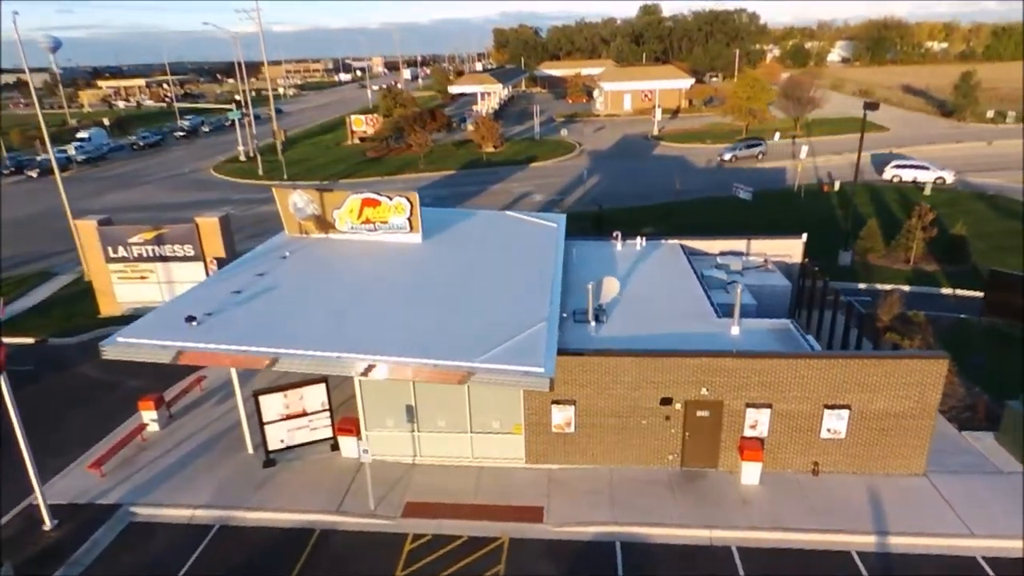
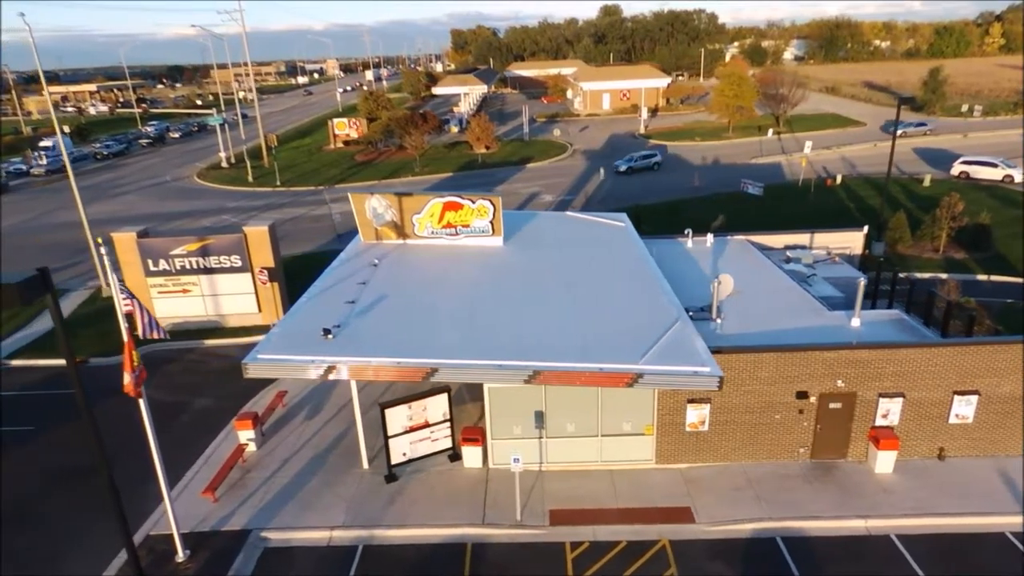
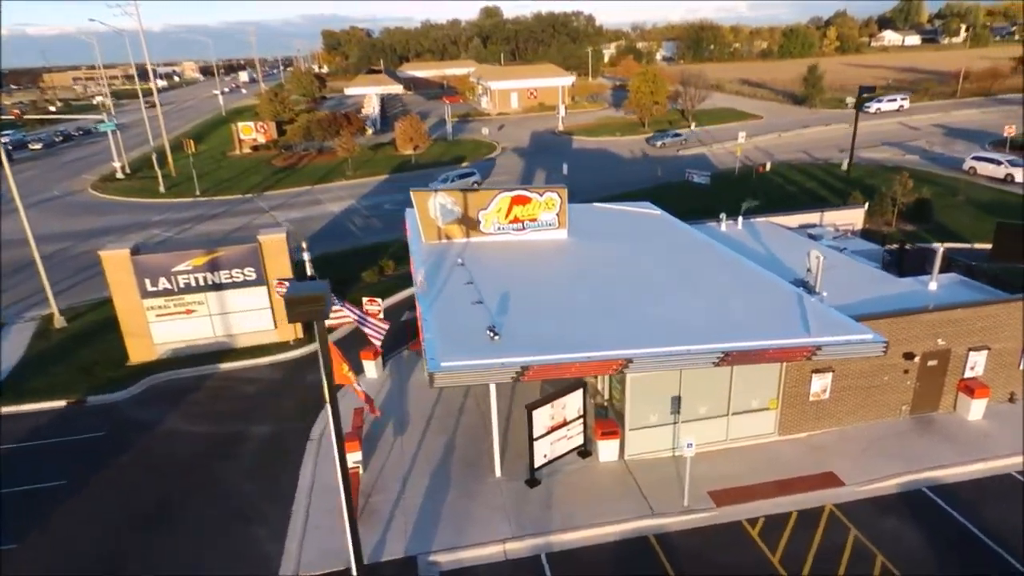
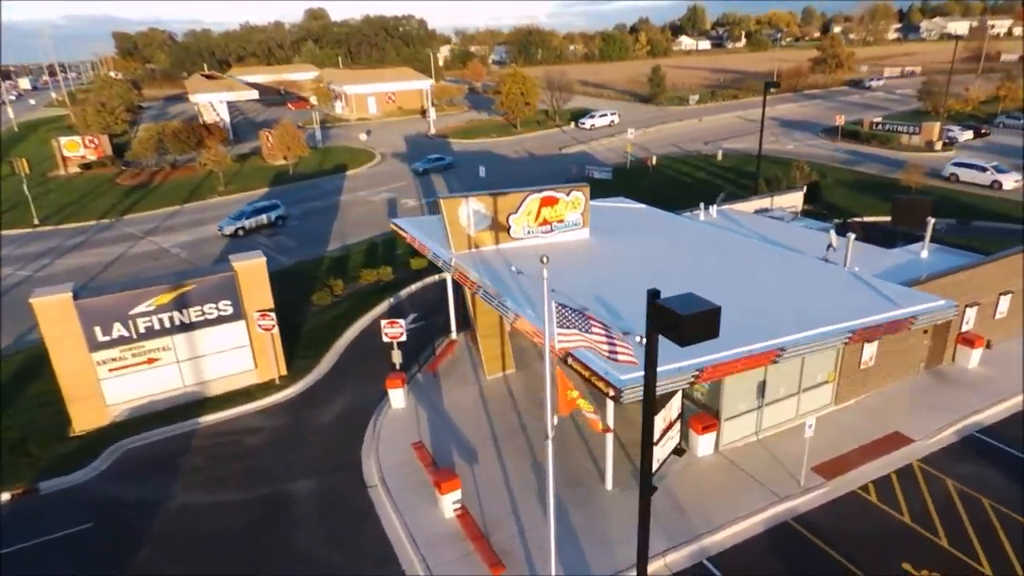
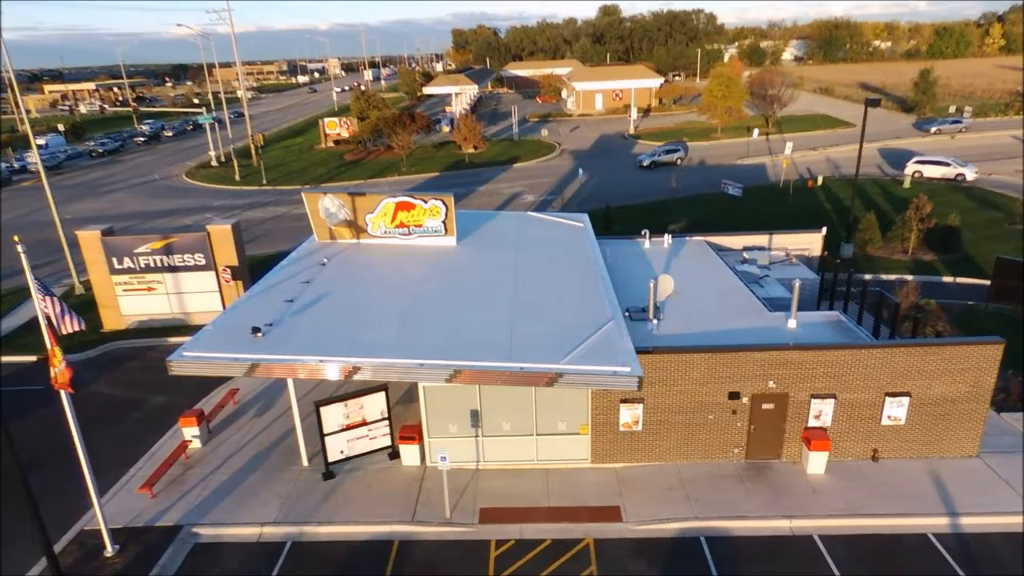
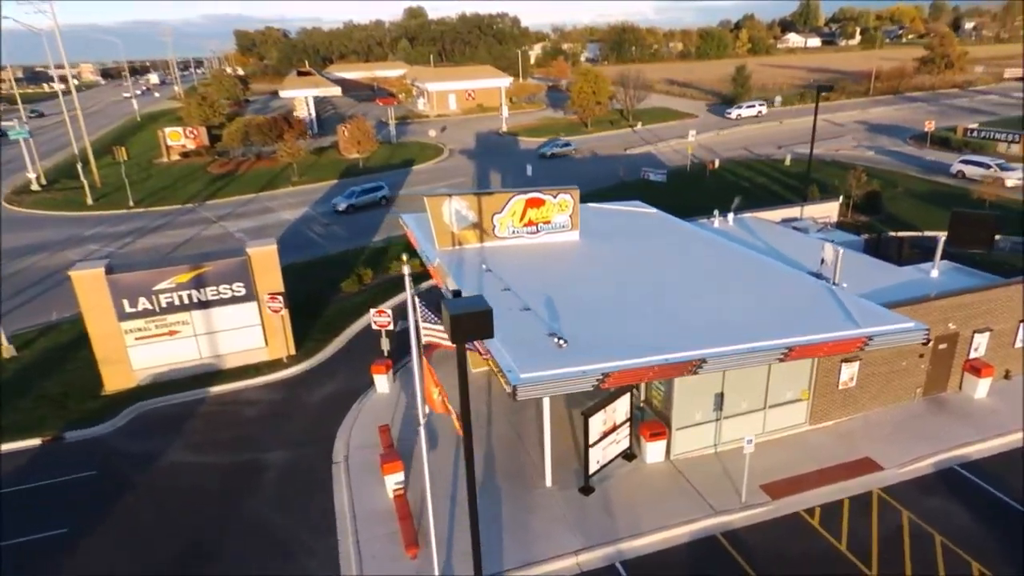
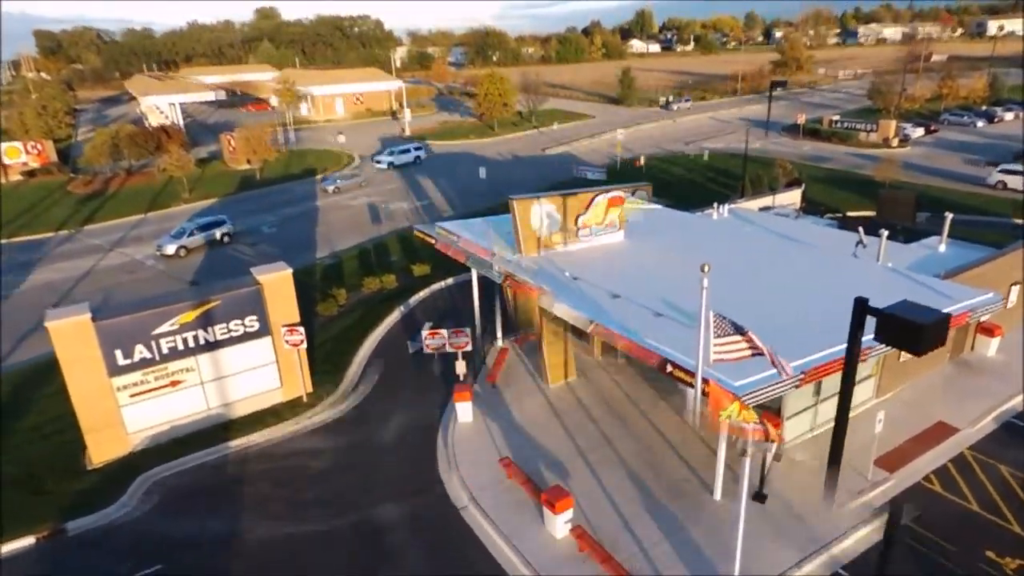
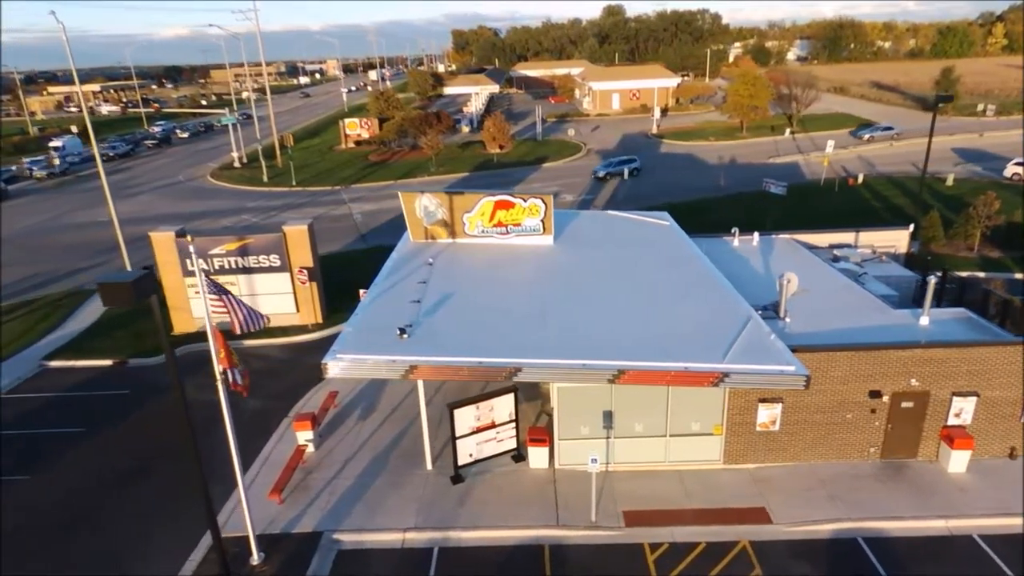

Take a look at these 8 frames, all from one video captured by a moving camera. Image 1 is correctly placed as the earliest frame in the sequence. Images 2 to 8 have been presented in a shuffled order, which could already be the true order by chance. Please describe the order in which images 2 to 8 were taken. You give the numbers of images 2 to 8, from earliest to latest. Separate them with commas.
5, 2, 8, 3, 6, 4, 7
